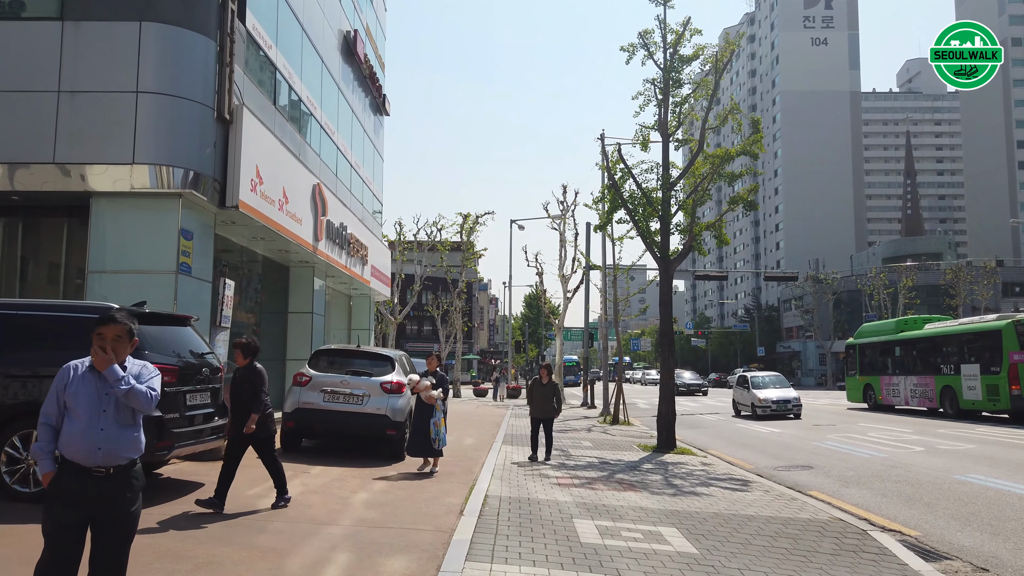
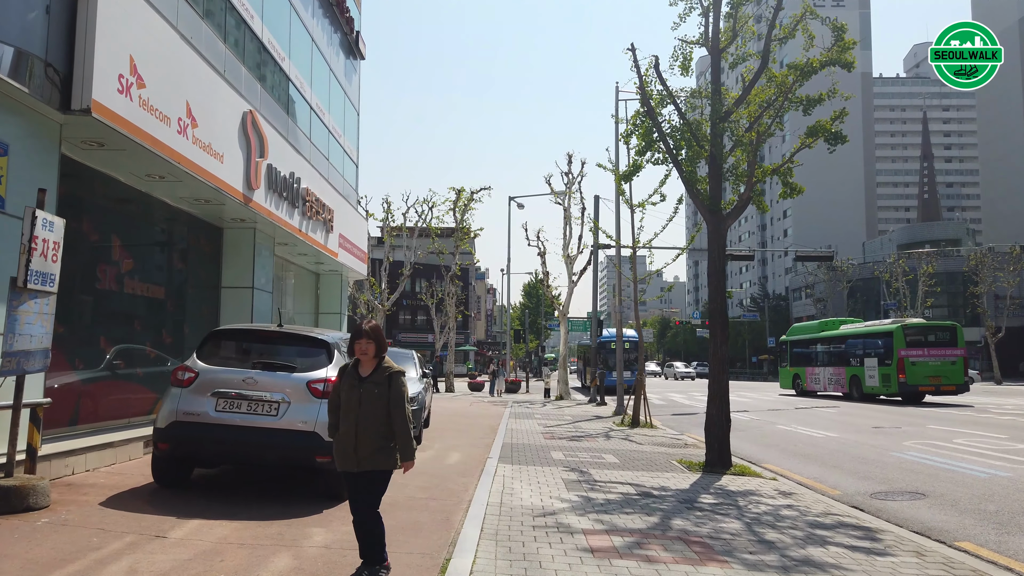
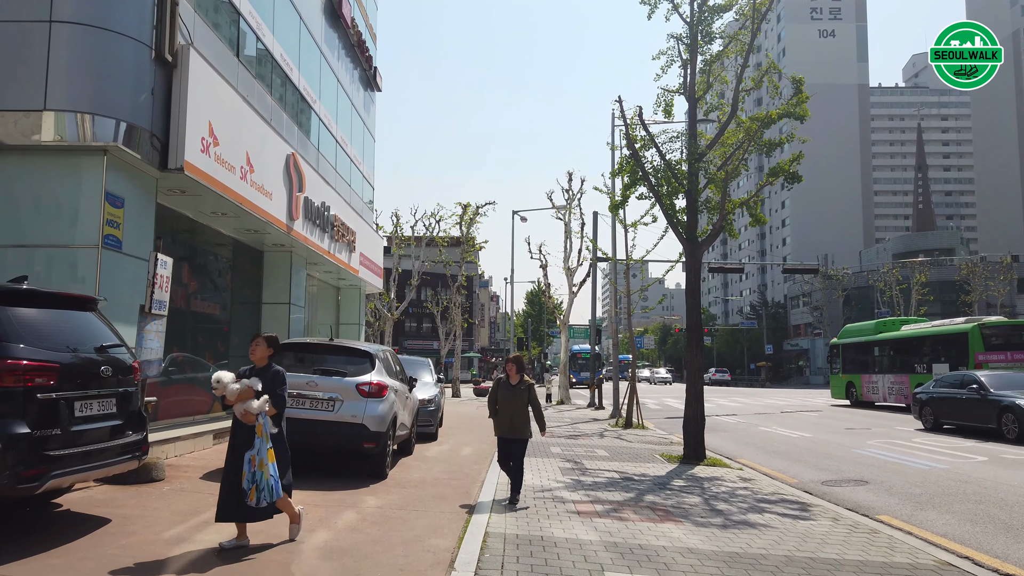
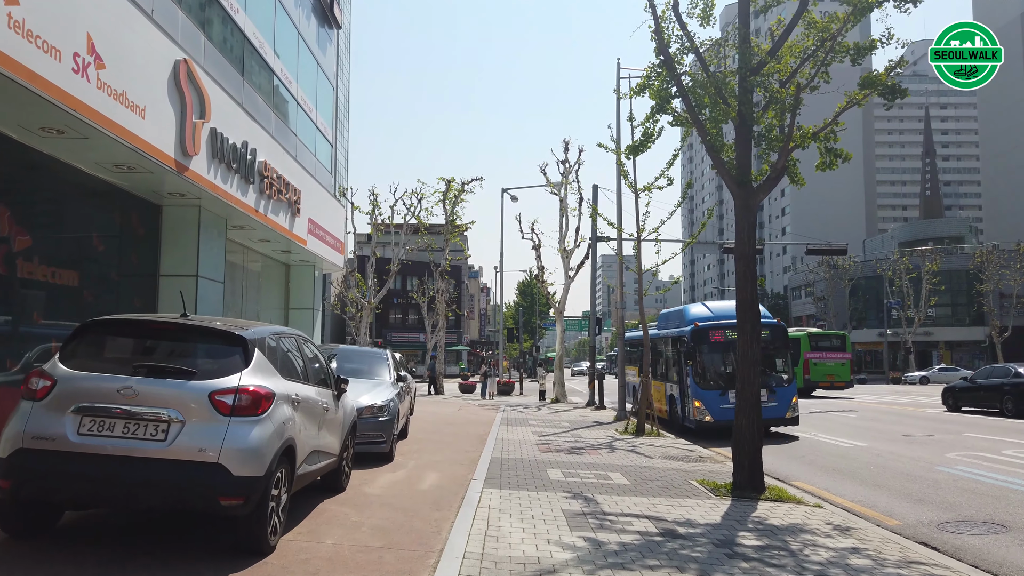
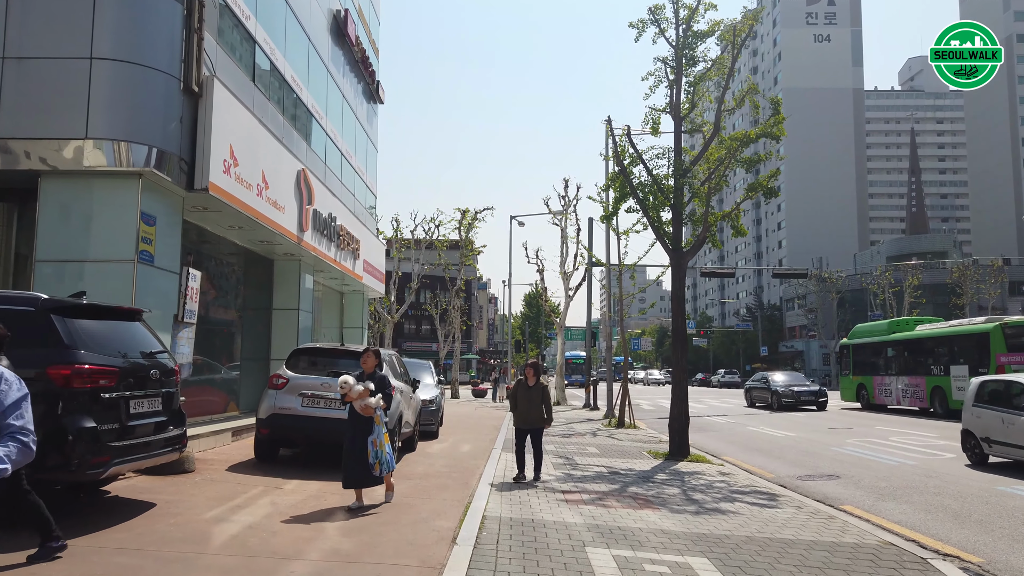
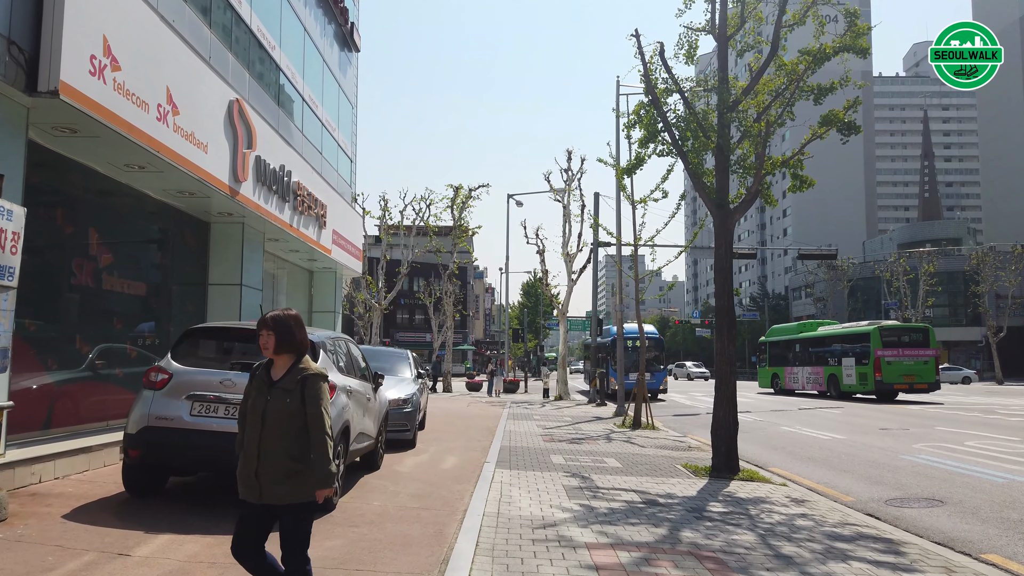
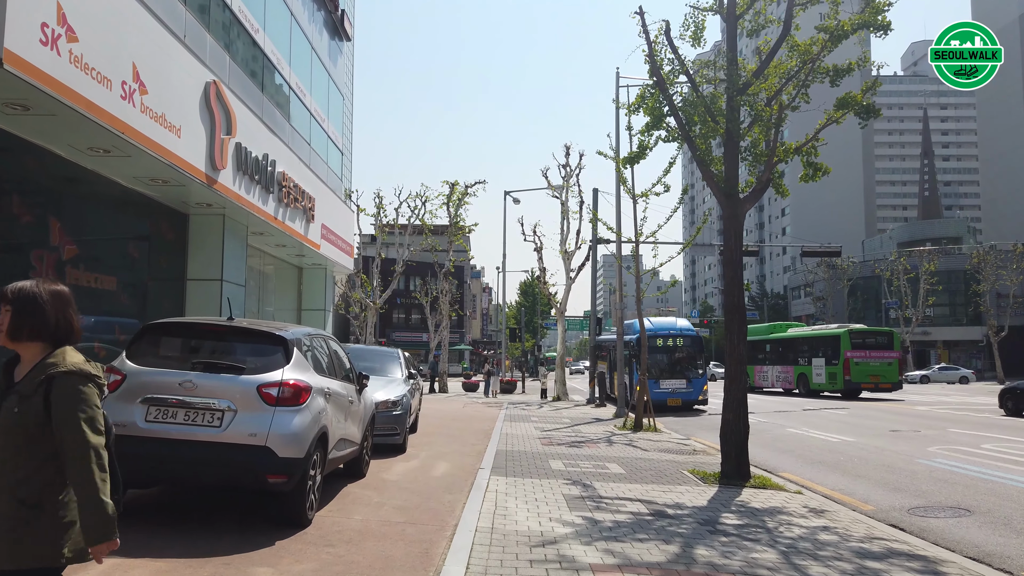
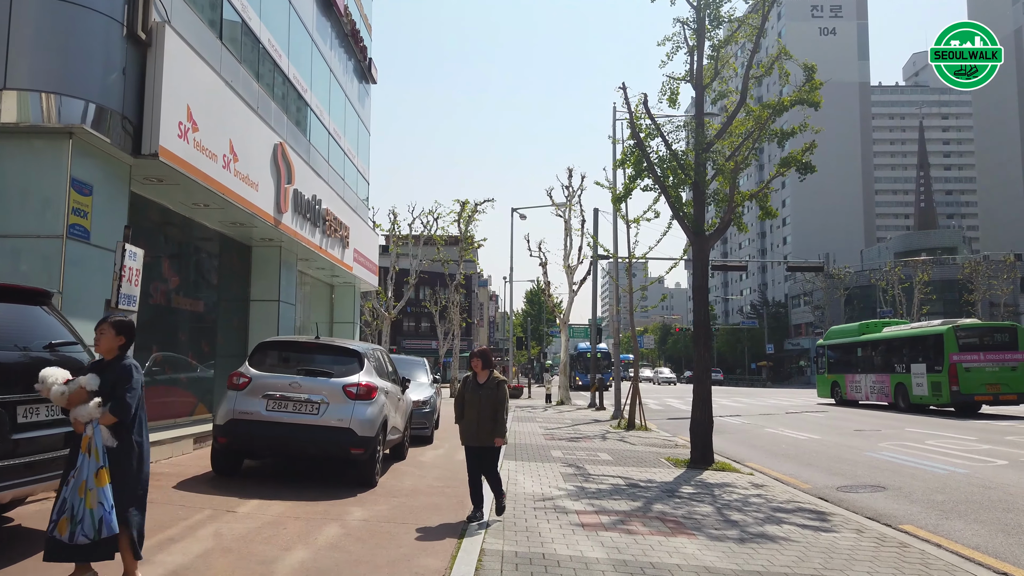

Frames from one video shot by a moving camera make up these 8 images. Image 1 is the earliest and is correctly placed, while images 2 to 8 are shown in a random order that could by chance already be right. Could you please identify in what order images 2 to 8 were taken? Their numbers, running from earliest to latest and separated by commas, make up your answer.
5, 3, 8, 2, 6, 7, 4
